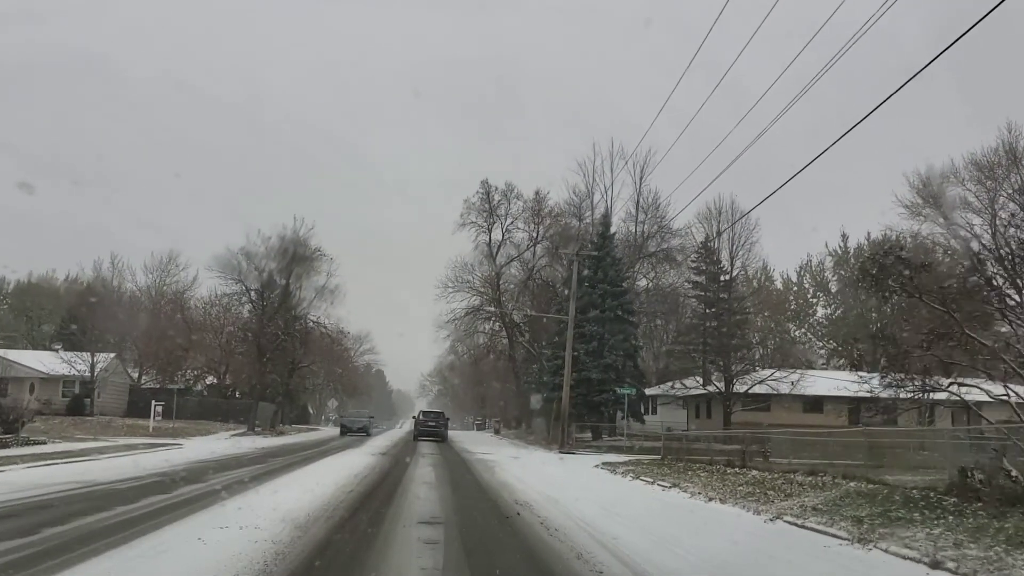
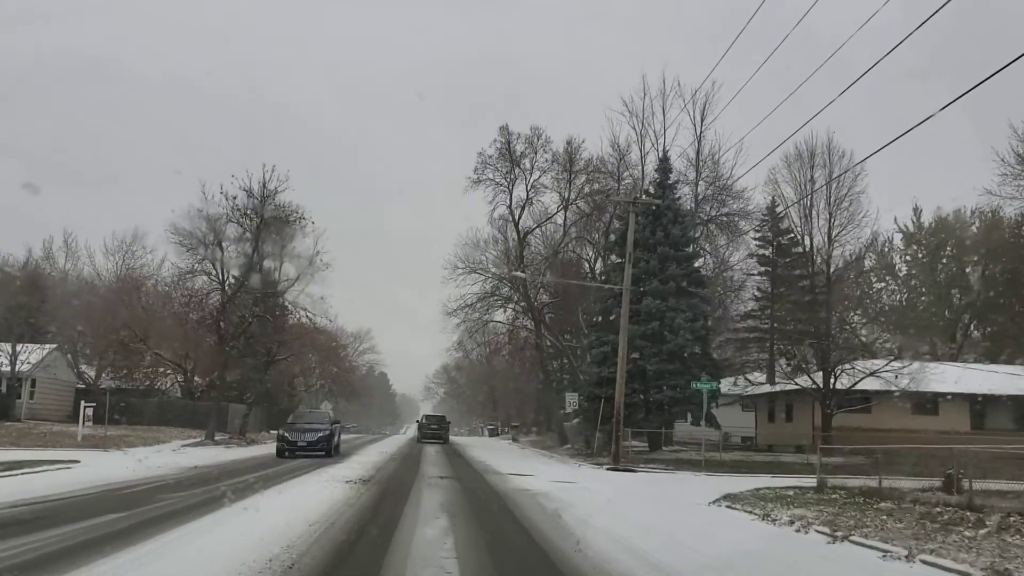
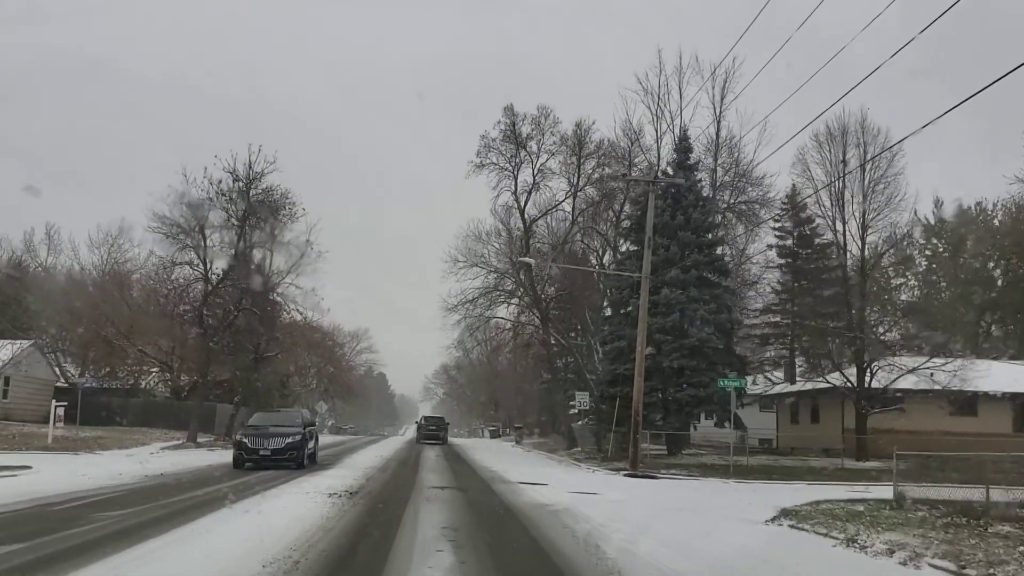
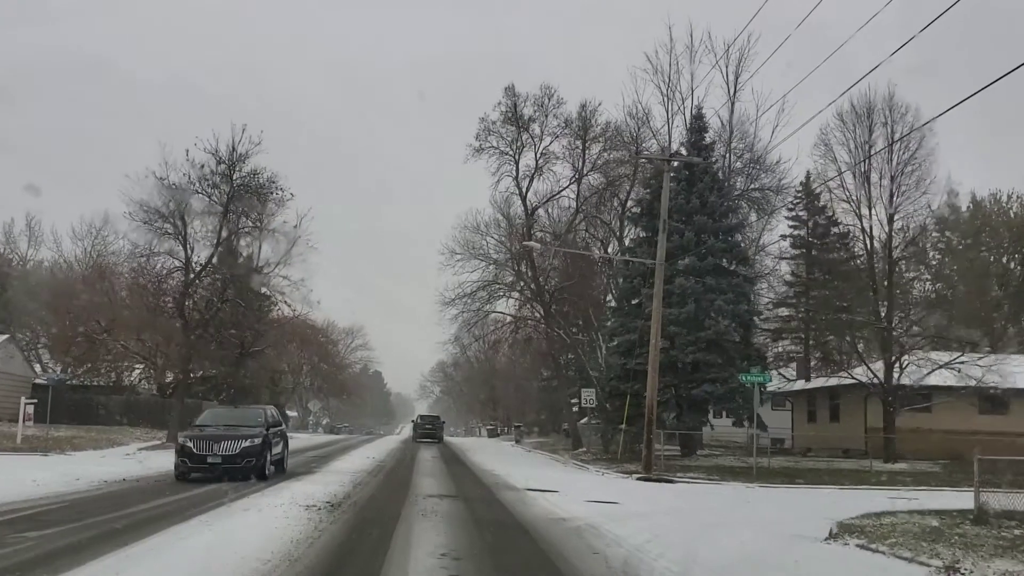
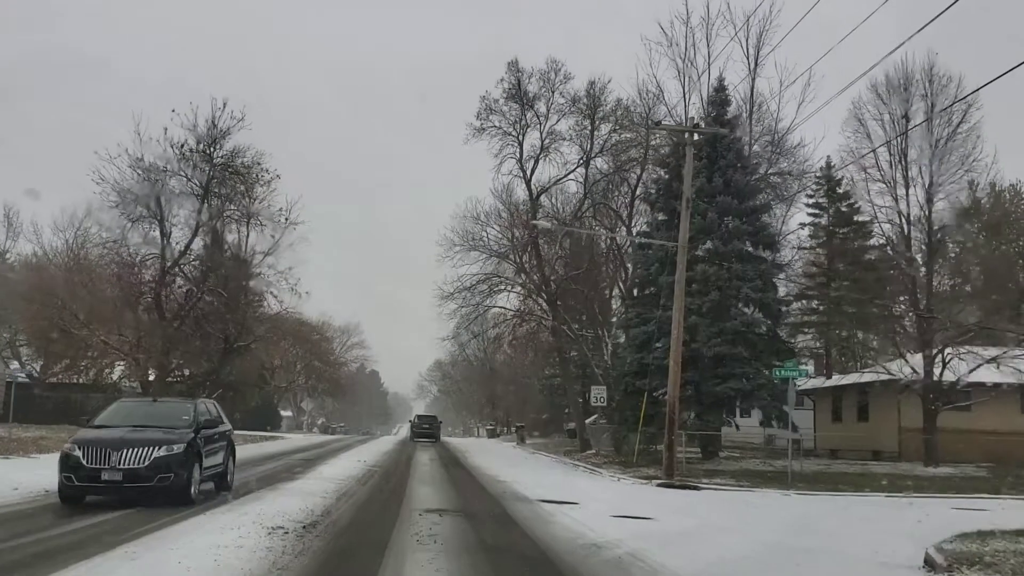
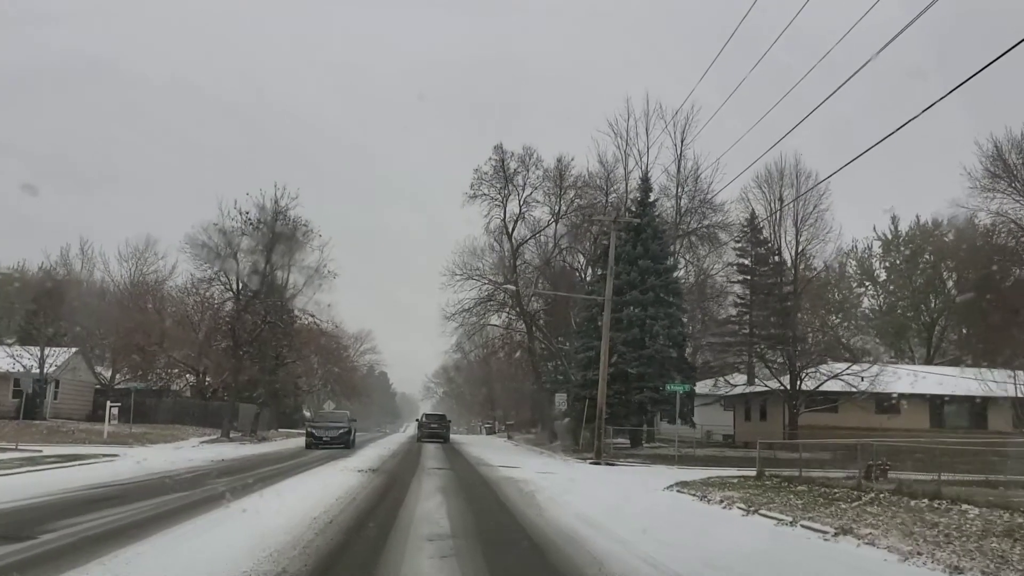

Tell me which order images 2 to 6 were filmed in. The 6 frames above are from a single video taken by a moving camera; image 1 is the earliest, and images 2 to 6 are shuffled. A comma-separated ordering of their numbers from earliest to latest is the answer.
6, 2, 3, 4, 5
